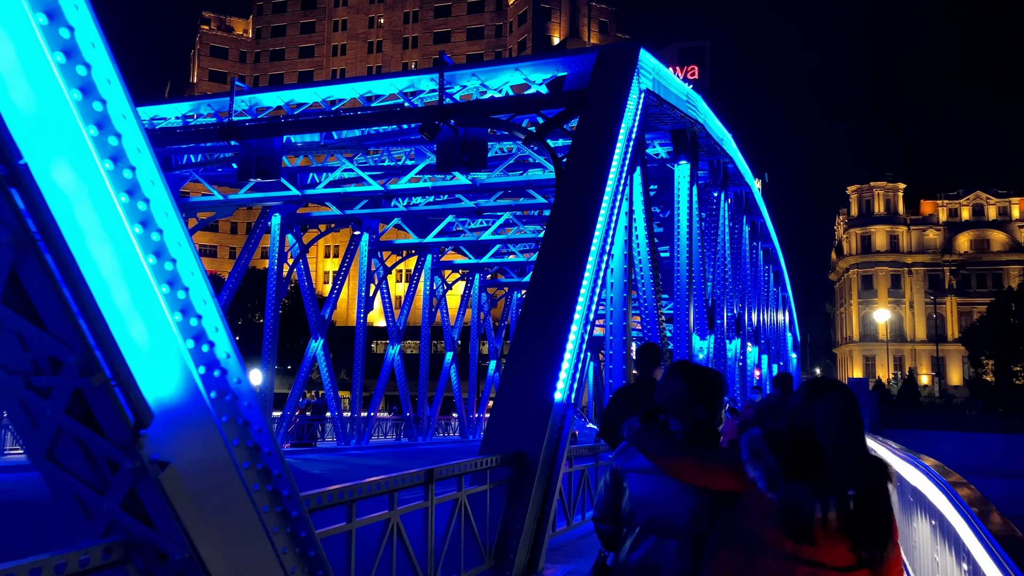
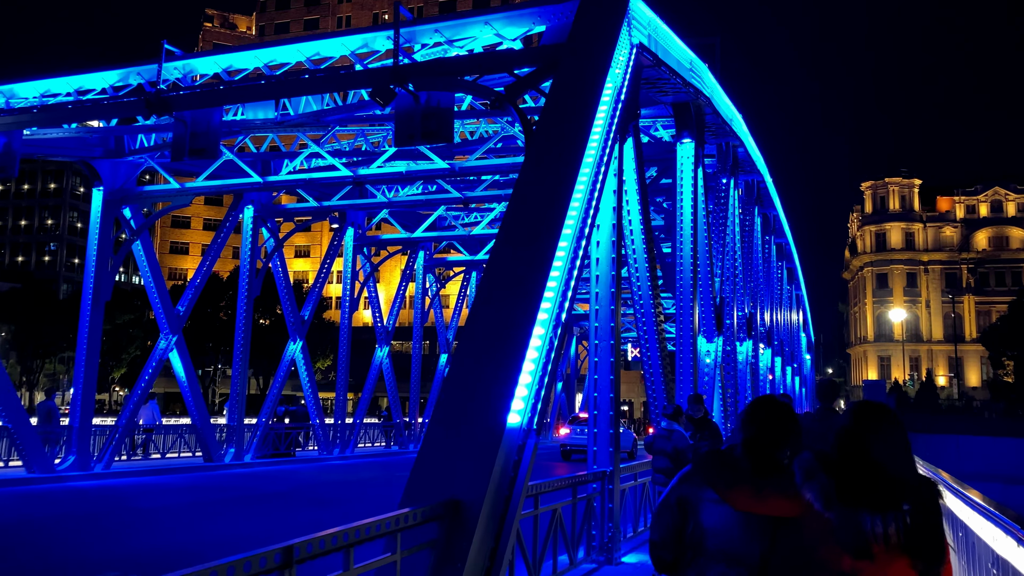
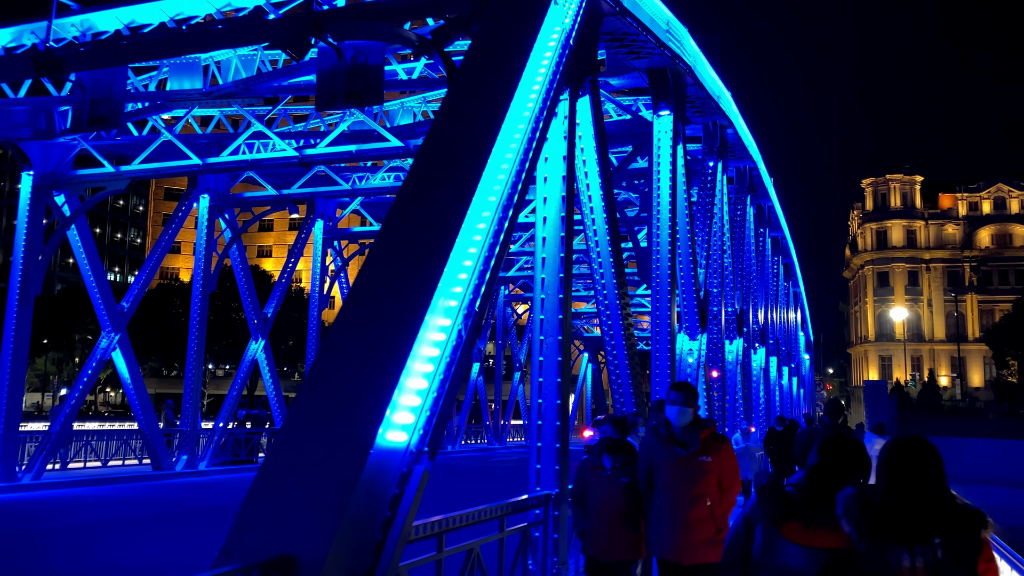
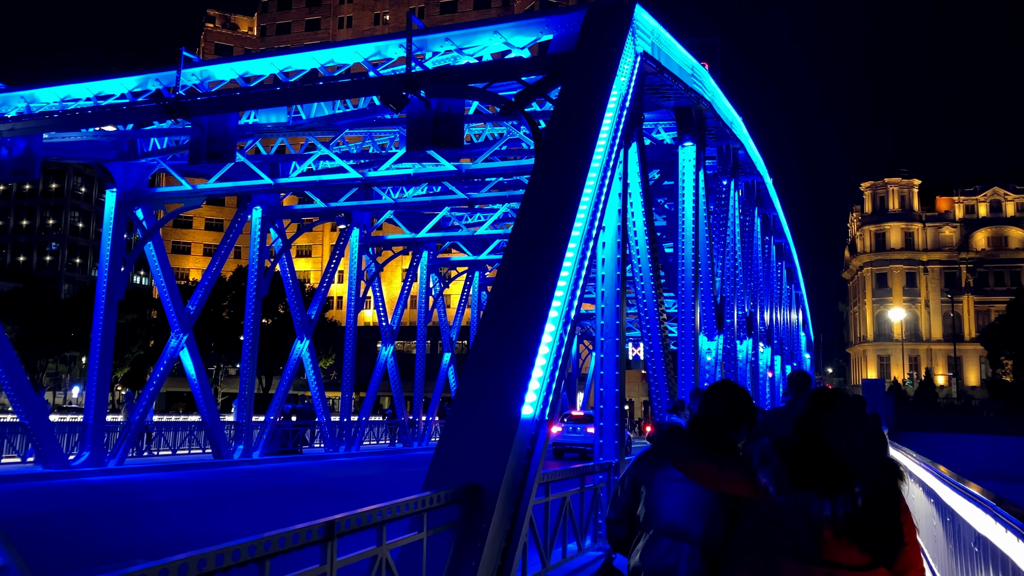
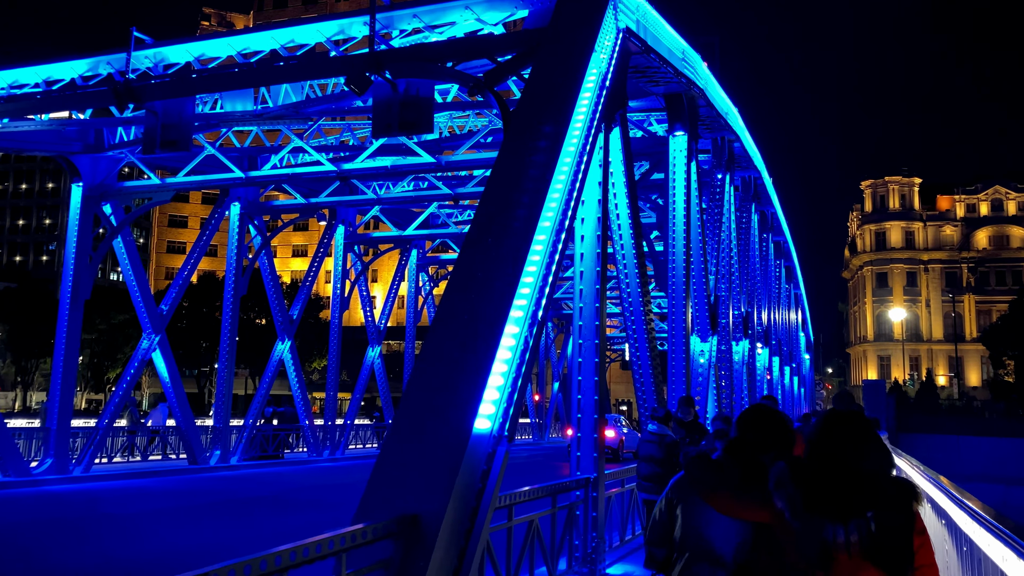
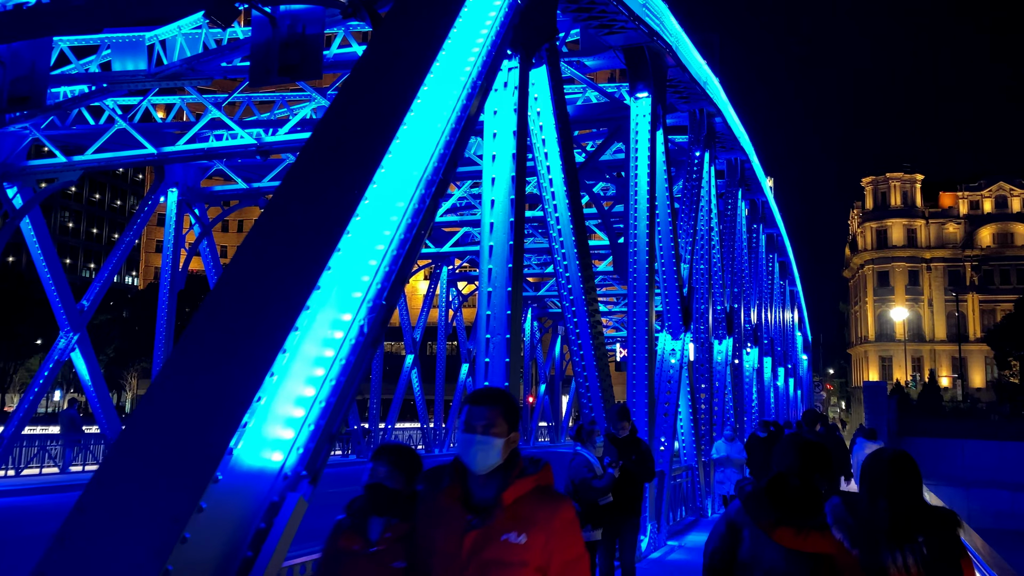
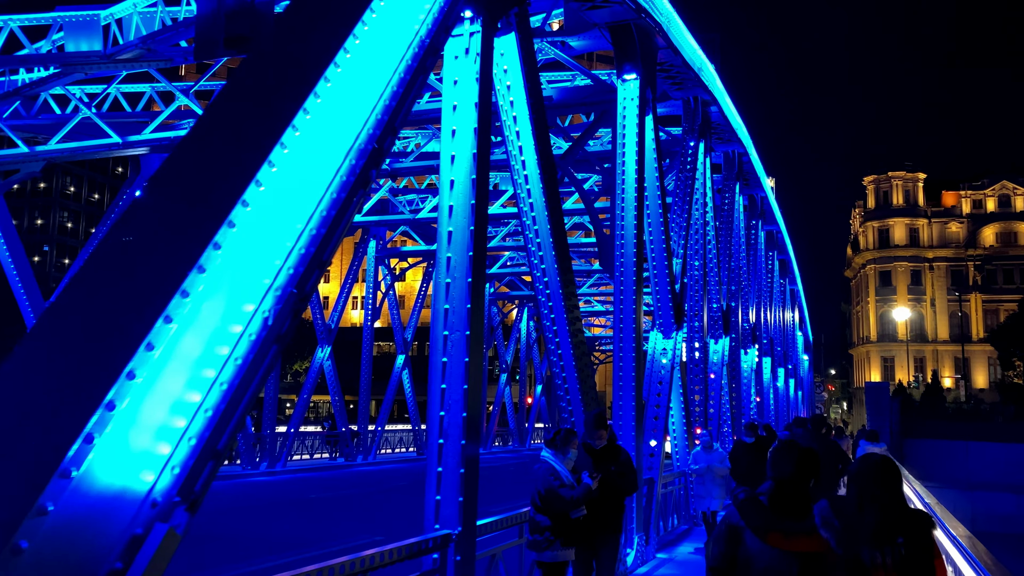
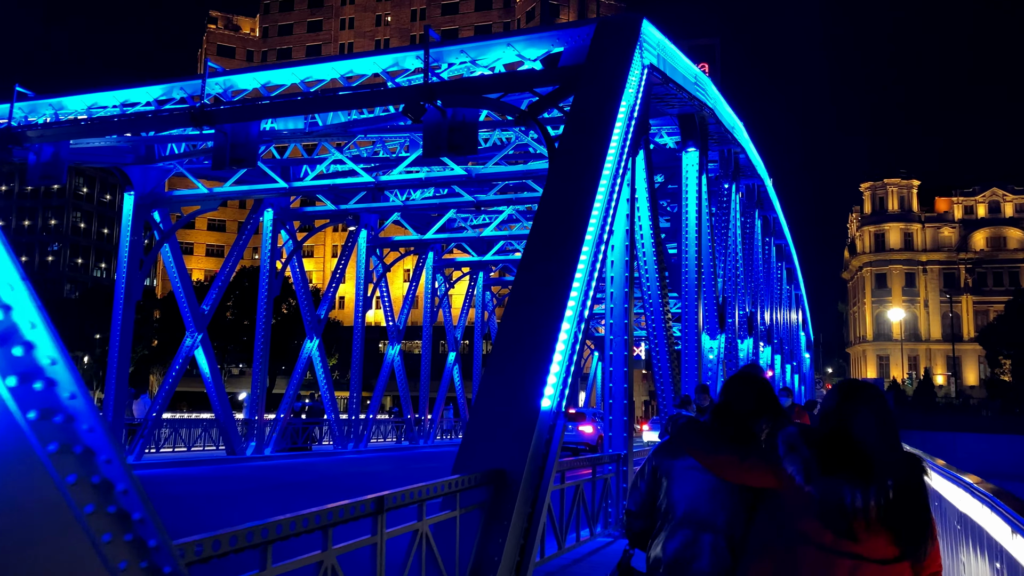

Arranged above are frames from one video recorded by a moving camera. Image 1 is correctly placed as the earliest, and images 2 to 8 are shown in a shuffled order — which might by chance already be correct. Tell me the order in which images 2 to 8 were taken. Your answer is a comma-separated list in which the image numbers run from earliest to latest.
8, 4, 2, 5, 3, 6, 7
